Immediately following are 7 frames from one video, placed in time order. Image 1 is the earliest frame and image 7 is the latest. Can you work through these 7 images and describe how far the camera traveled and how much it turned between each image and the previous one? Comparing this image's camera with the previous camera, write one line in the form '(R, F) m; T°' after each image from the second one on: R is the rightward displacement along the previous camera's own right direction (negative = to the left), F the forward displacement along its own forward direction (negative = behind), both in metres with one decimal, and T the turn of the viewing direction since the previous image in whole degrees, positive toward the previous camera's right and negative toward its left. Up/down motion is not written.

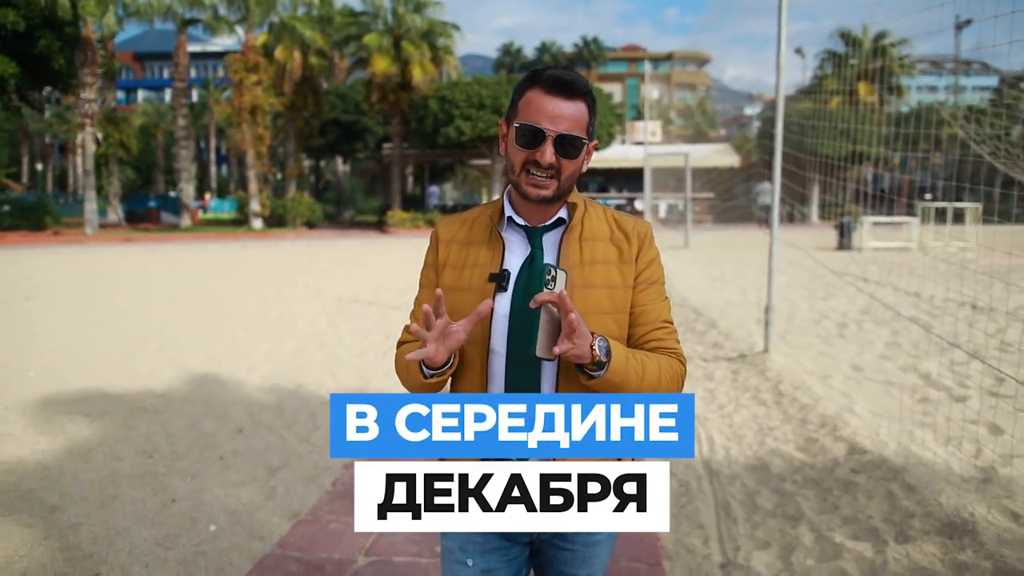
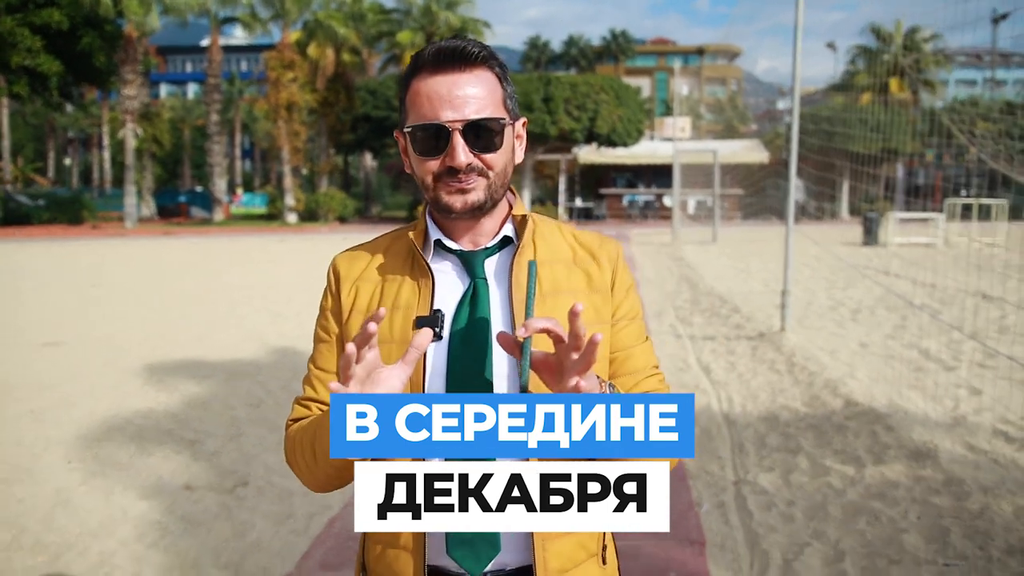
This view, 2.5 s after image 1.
(-0.2, -1.0) m; -2°
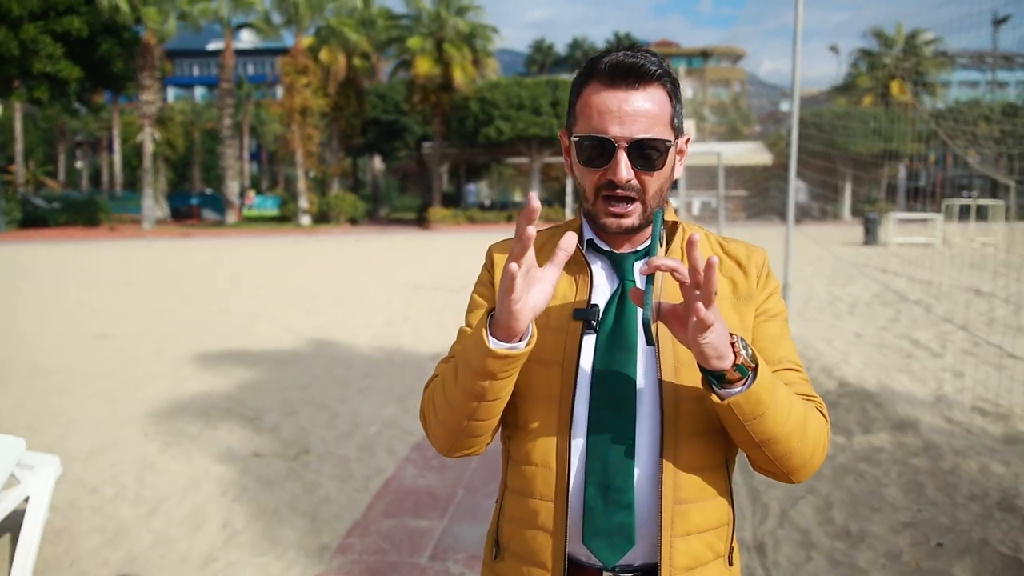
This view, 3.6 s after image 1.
(-0.2, -0.6) m; 0°
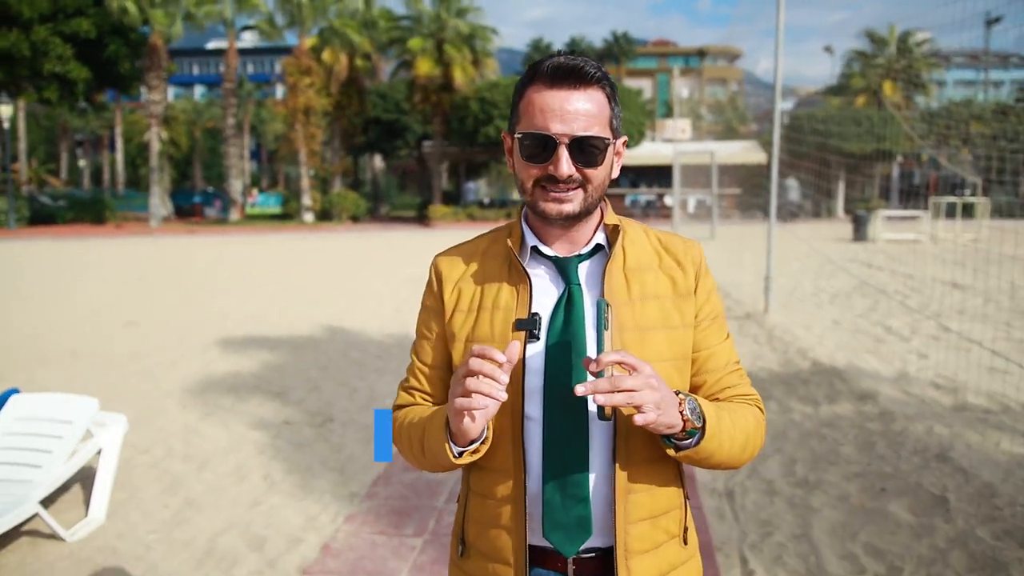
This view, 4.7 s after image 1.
(0.0, -0.6) m; 0°
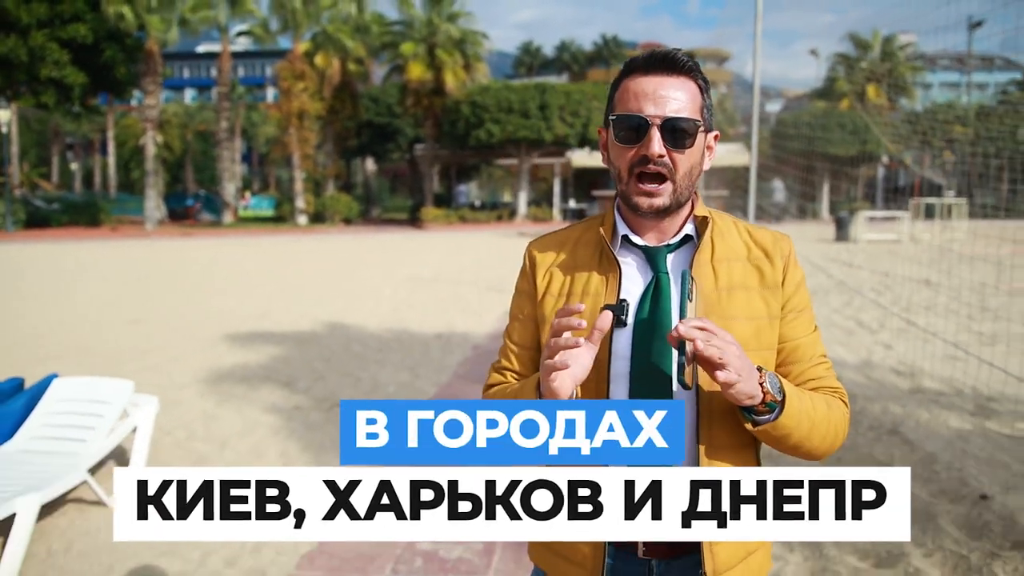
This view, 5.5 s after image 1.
(0.0, -0.5) m; +1°
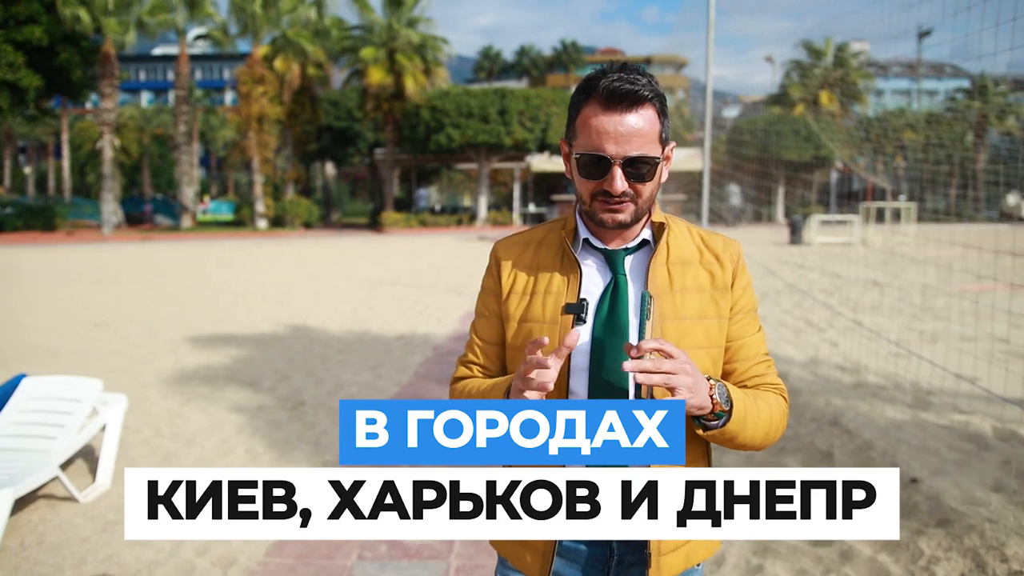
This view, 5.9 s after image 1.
(0.0, -0.2) m; +3°
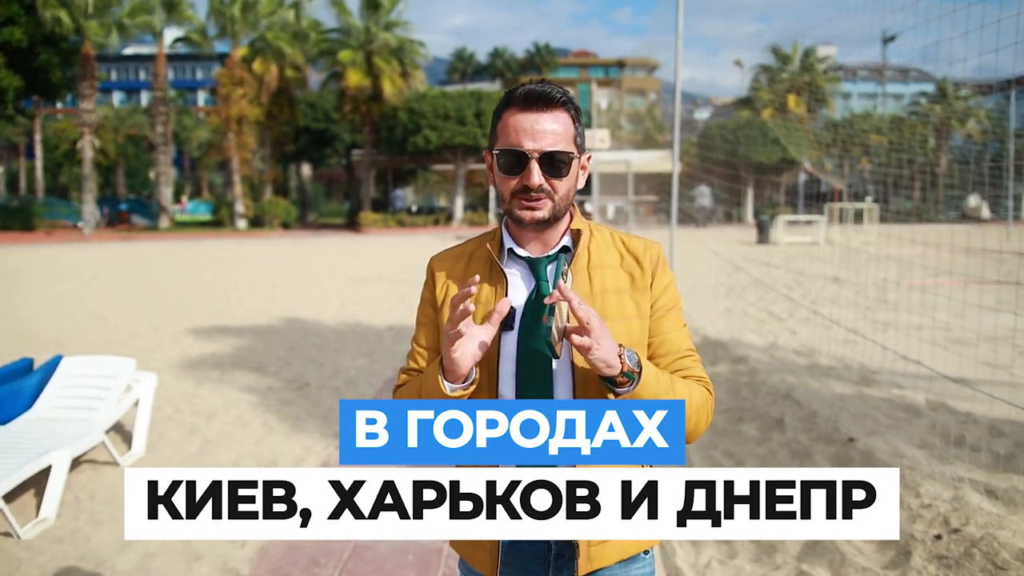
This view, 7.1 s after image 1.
(-0.1, -0.6) m; +2°
